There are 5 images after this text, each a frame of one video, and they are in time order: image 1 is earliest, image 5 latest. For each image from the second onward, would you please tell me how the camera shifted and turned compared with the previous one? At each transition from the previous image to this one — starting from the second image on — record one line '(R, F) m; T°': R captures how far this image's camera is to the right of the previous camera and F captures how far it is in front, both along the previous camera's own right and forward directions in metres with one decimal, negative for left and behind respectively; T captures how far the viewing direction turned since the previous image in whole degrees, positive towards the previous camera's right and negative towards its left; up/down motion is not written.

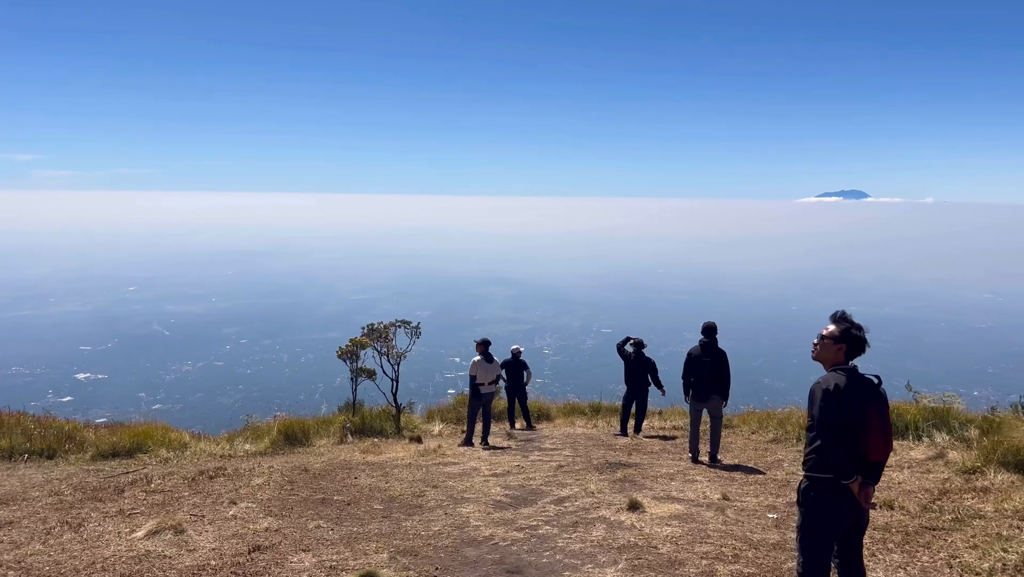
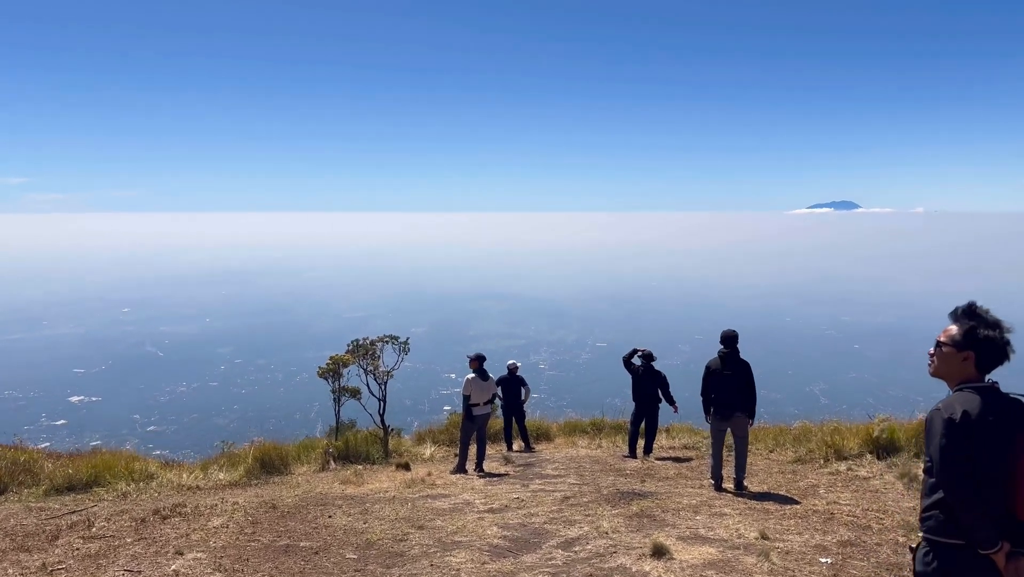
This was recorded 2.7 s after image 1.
(0.0, +0.8) m; +1°
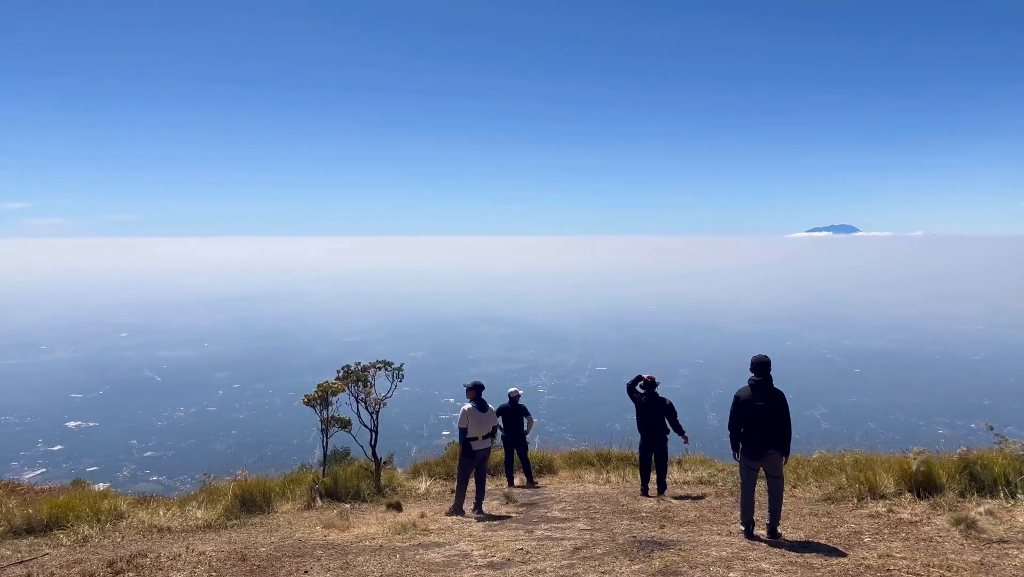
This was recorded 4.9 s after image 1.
(0.0, +0.6) m; 0°
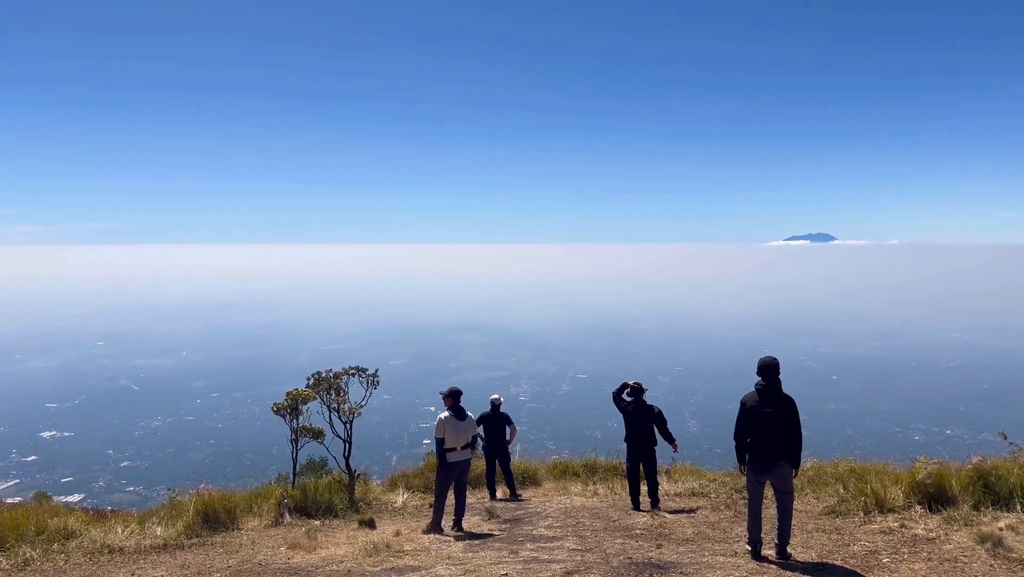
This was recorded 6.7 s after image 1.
(0.0, +0.5) m; +2°
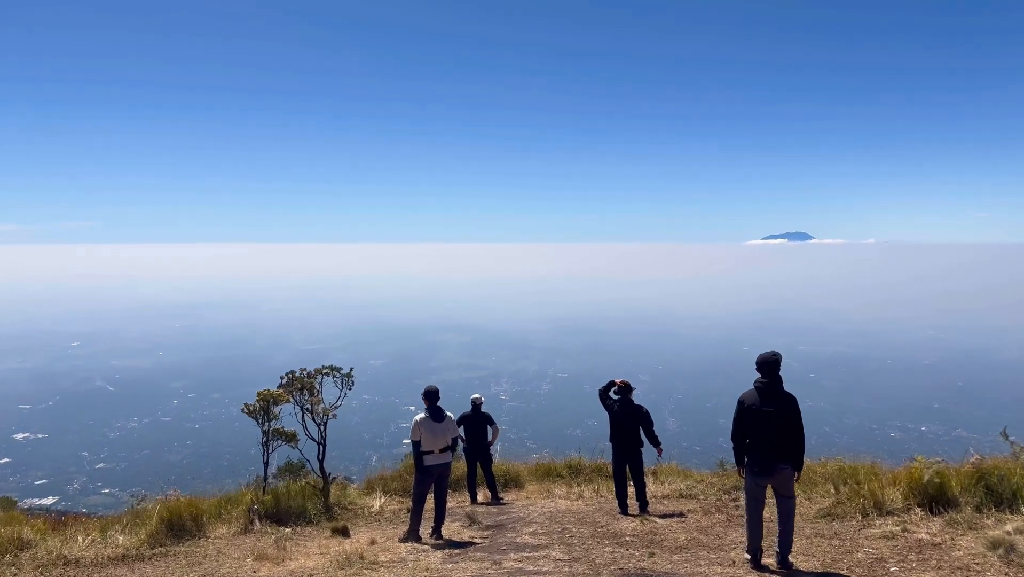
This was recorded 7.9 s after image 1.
(0.0, +0.4) m; +2°
